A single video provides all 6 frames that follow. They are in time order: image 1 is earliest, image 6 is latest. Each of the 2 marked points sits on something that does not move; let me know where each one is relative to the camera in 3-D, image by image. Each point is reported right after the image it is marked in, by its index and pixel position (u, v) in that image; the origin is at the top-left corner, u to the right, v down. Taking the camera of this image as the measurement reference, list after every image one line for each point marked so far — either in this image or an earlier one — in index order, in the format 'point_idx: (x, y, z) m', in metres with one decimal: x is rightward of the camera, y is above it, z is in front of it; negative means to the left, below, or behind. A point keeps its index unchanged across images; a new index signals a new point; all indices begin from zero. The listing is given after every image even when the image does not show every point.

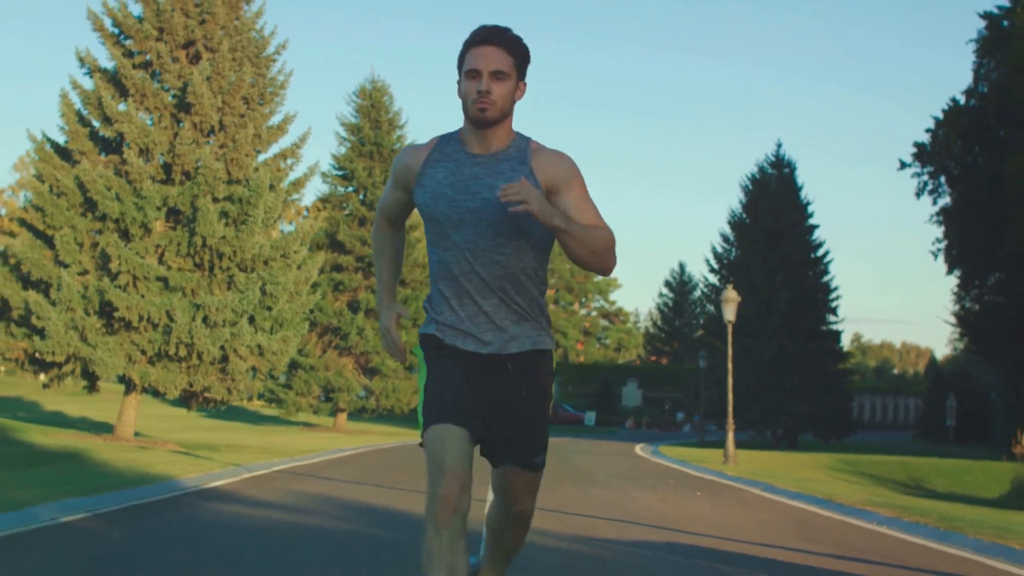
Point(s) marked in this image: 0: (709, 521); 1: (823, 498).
0: (+2.1, -2.3, +12.2) m
1: (+4.3, -2.9, +16.8) m
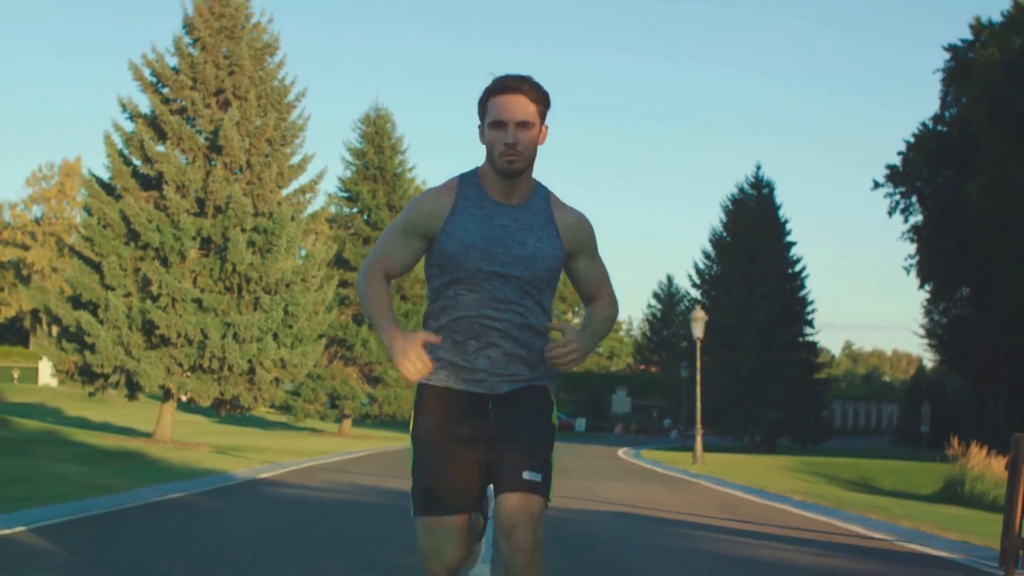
0: (+2.0, -2.7, +15.8) m
1: (+4.2, -3.3, +20.4) m
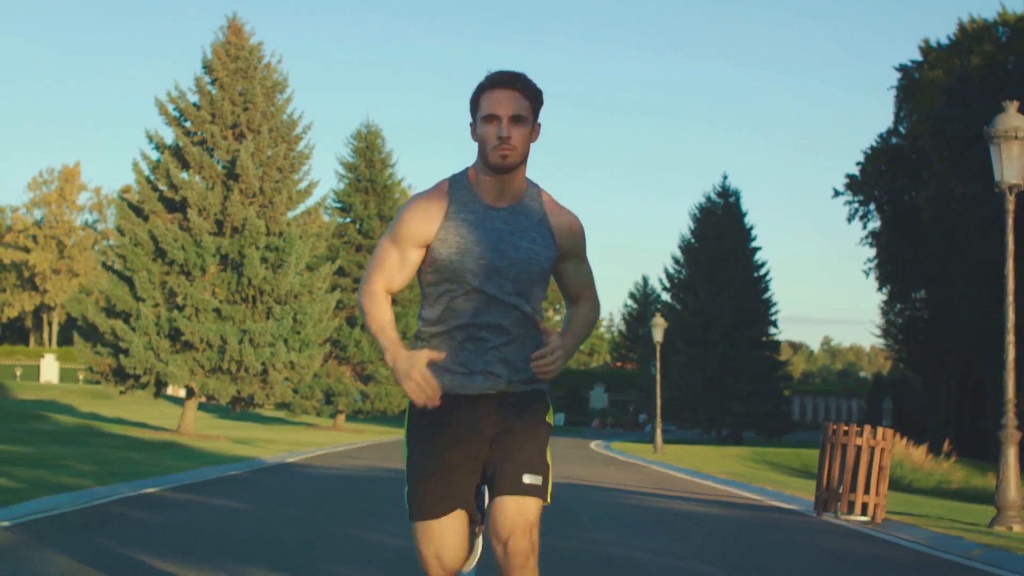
0: (+1.7, -3.1, +20.0) m
1: (+3.8, -3.7, +24.6) m
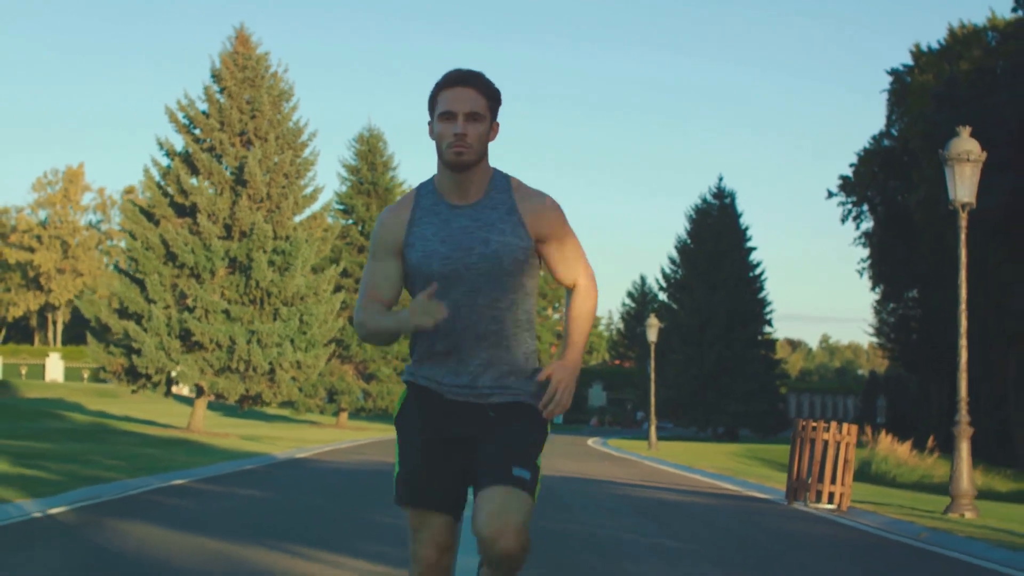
0: (+1.7, -3.2, +21.2) m
1: (+3.8, -3.7, +25.8) m
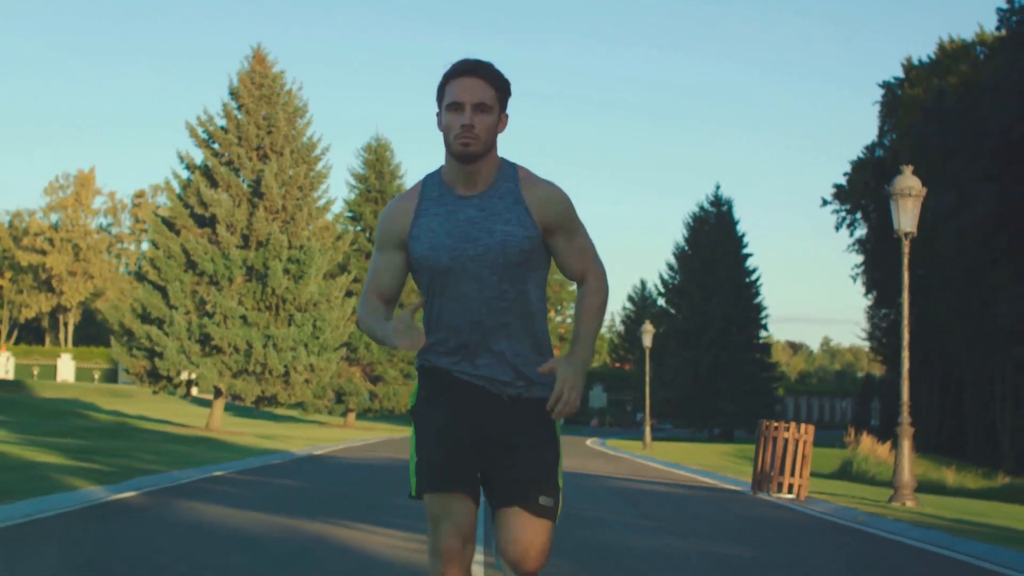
0: (+1.7, -3.4, +23.1) m
1: (+3.8, -4.0, +27.8) m
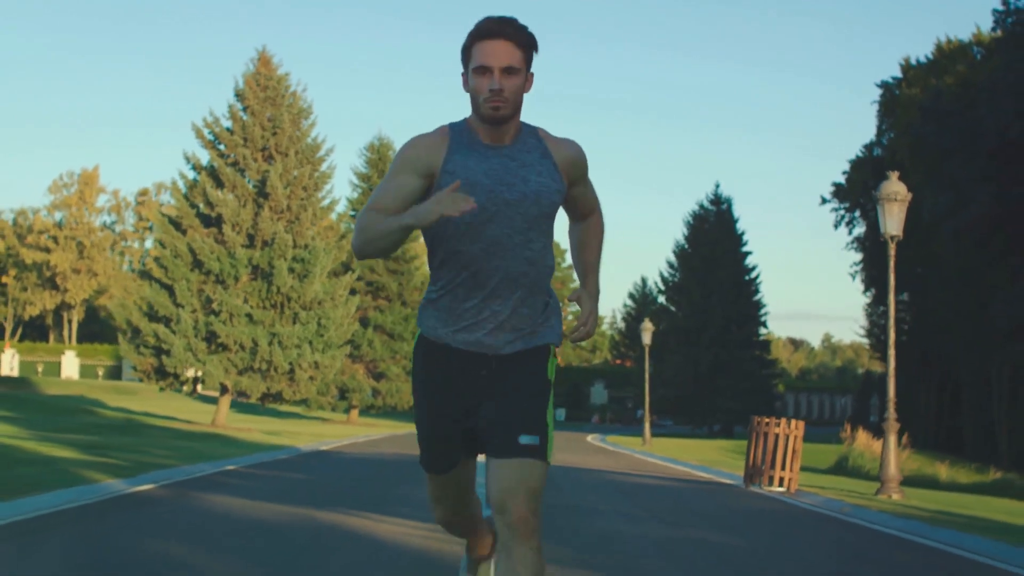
0: (+1.7, -3.4, +23.7) m
1: (+3.8, -4.0, +28.4) m
